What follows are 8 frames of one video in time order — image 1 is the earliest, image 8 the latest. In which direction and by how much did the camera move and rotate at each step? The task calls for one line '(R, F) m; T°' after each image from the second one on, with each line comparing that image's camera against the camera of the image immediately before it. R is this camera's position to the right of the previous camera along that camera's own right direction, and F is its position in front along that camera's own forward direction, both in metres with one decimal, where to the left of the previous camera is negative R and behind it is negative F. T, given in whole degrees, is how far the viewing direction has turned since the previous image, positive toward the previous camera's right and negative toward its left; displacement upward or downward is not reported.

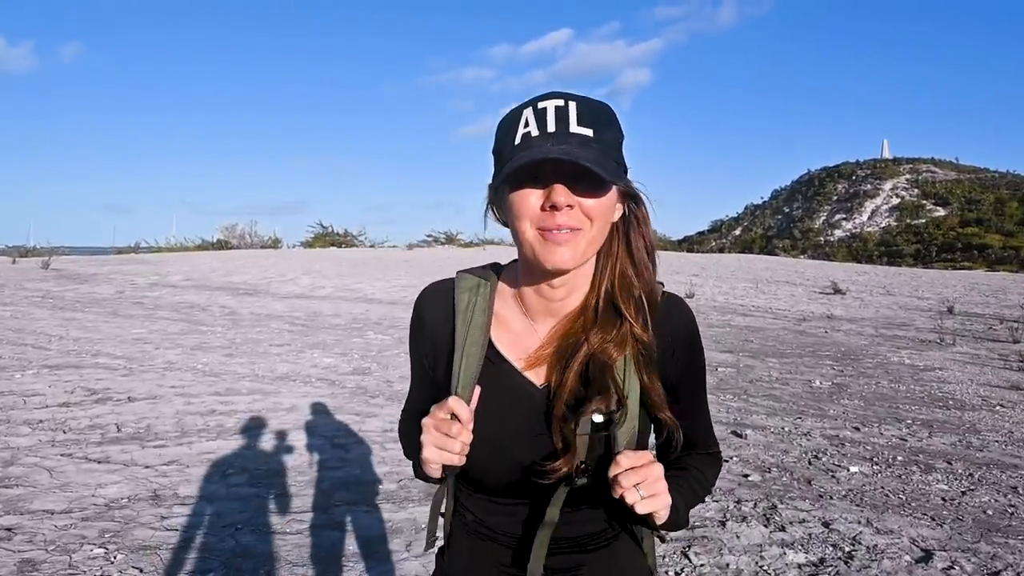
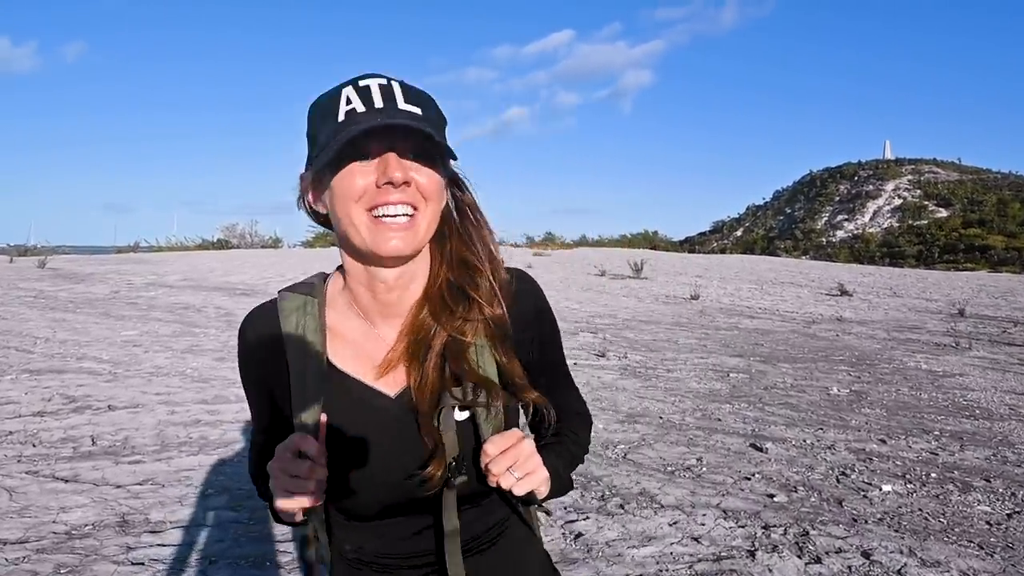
(0.0, +0.3) m; 0°
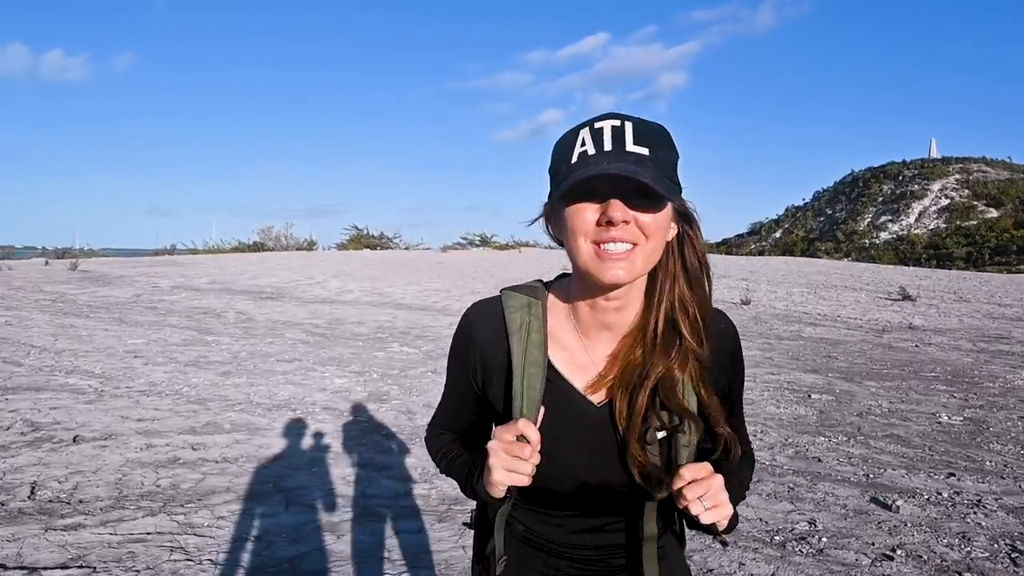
(-0.1, +1.1) m; -2°
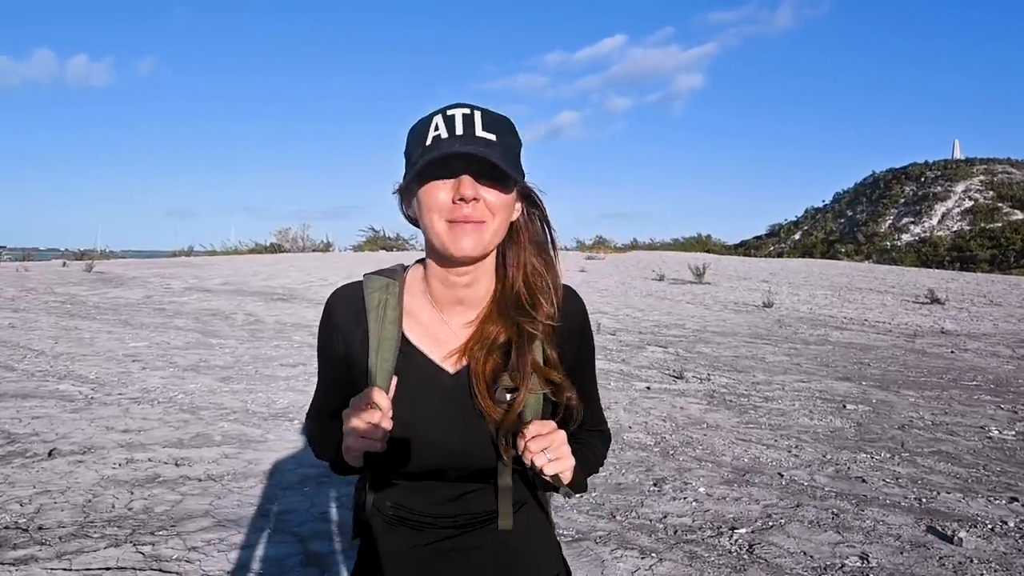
(0.0, +0.4) m; -1°
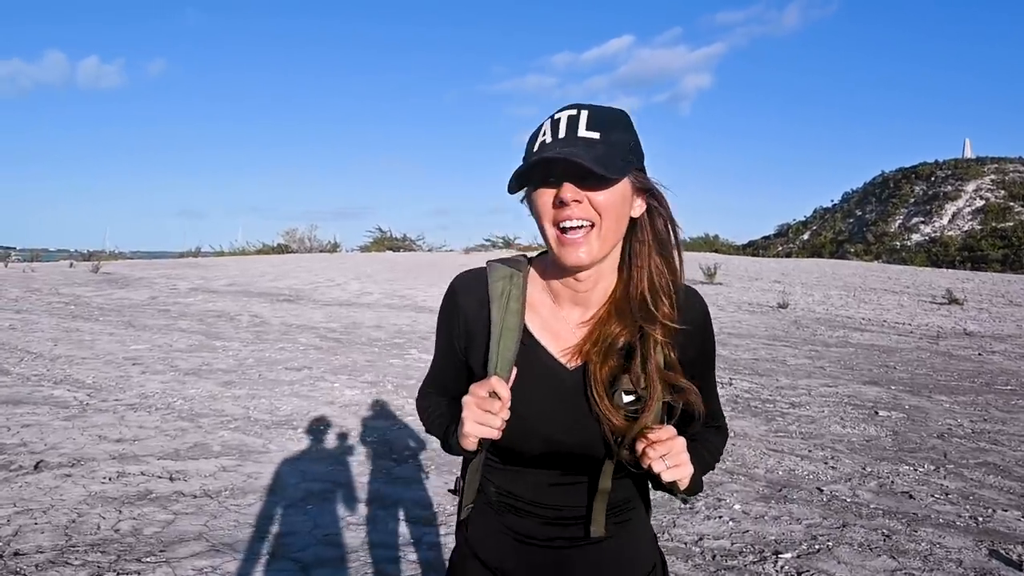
(-0.1, +0.3) m; 0°
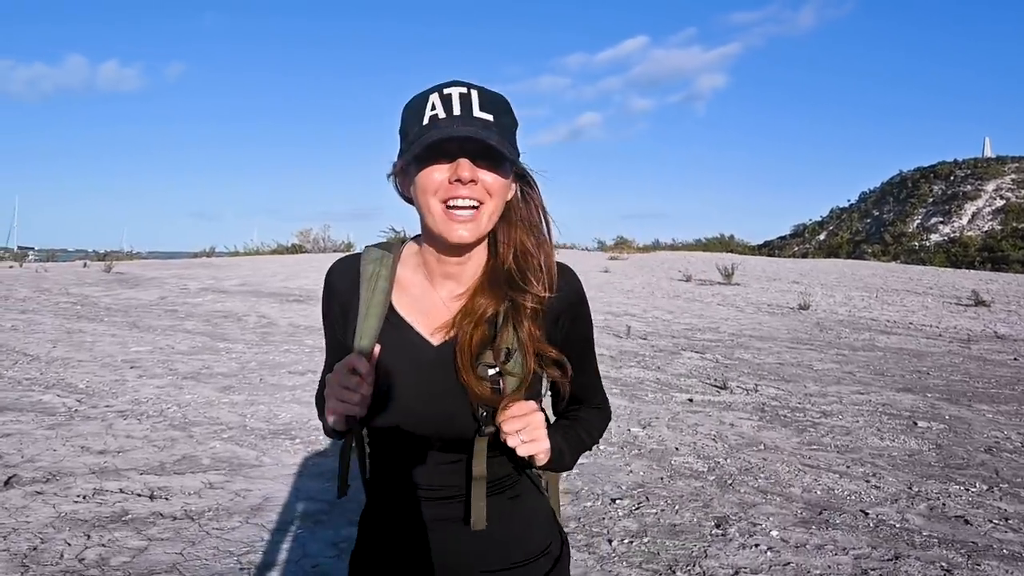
(0.0, +0.4) m; -1°
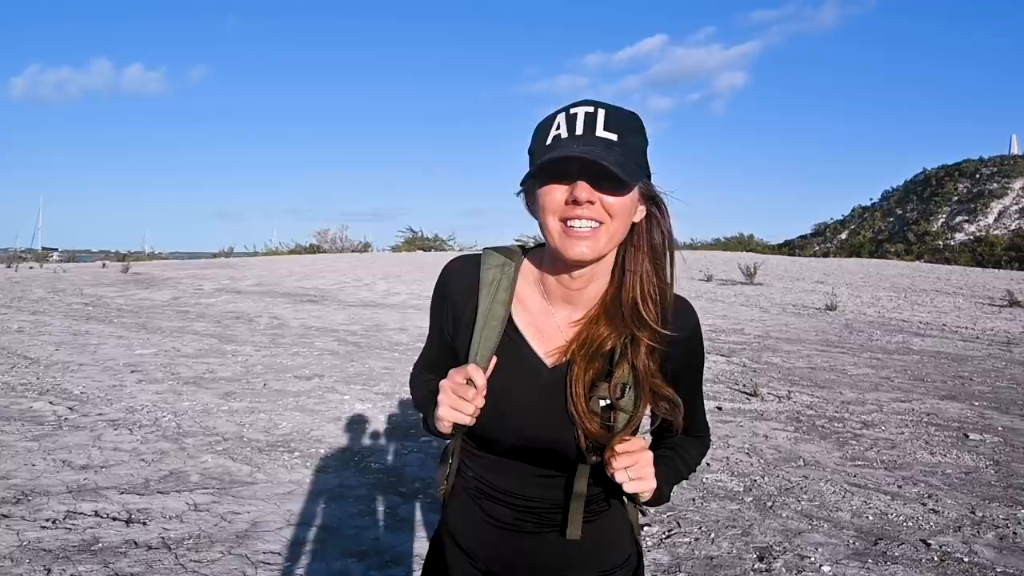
(0.0, +0.4) m; -1°
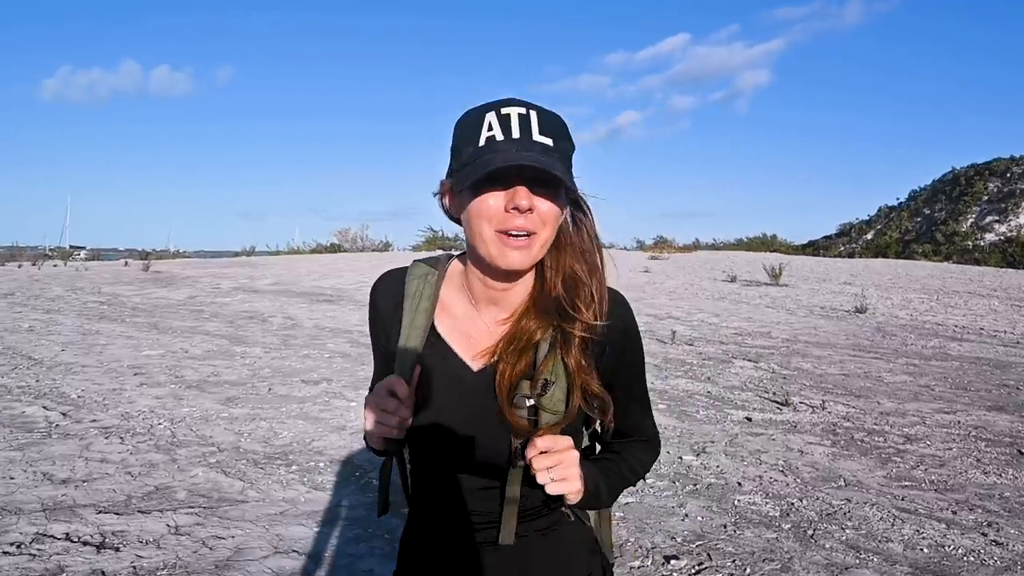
(0.0, +0.3) m; -1°
